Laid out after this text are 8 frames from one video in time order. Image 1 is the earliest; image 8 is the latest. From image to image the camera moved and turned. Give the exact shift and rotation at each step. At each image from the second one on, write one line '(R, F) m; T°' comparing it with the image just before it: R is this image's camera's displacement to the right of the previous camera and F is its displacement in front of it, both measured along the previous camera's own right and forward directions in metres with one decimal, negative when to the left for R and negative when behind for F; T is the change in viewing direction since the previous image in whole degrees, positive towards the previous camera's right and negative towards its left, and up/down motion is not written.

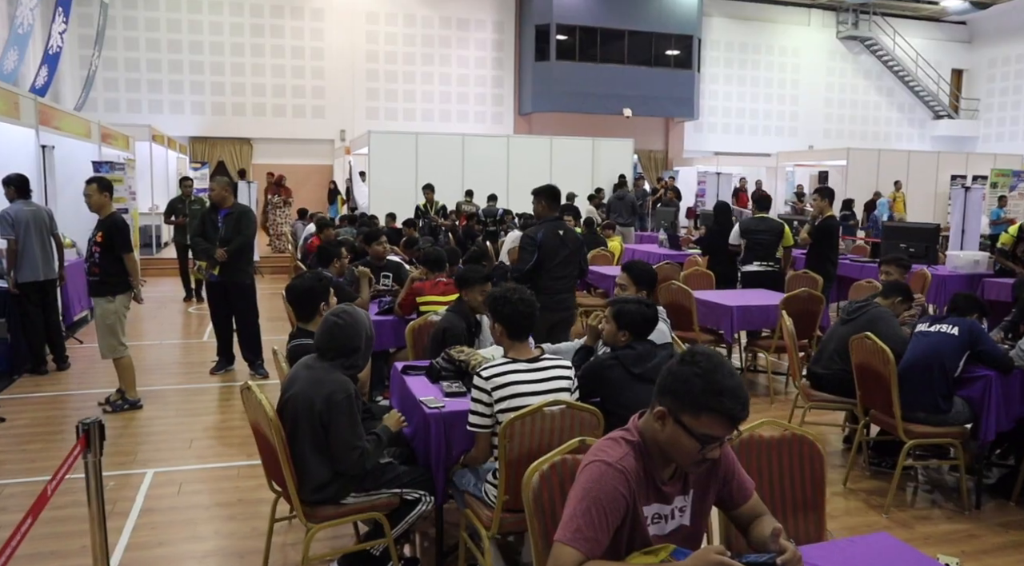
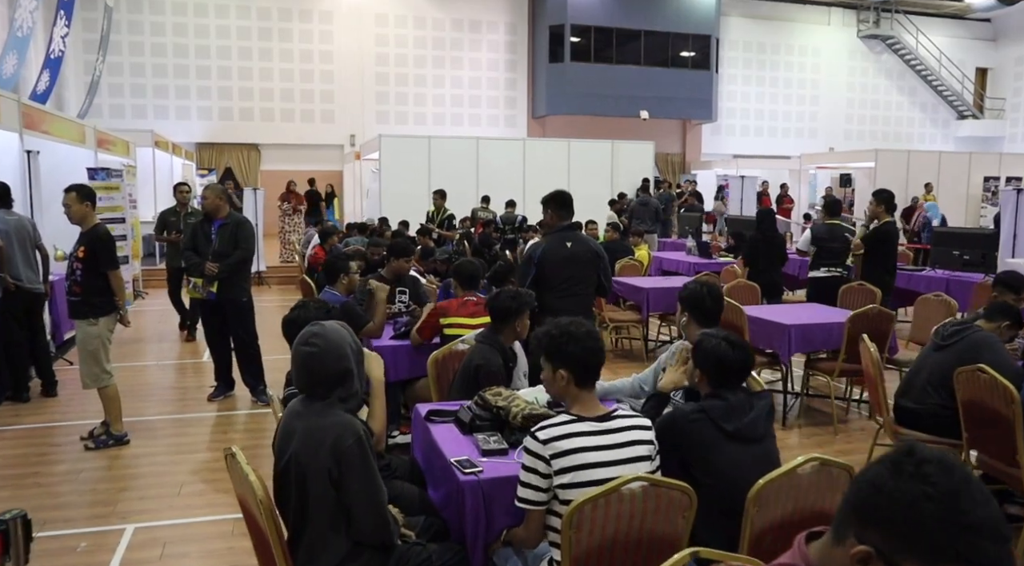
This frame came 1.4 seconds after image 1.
(-0.1, +0.6) m; -1°
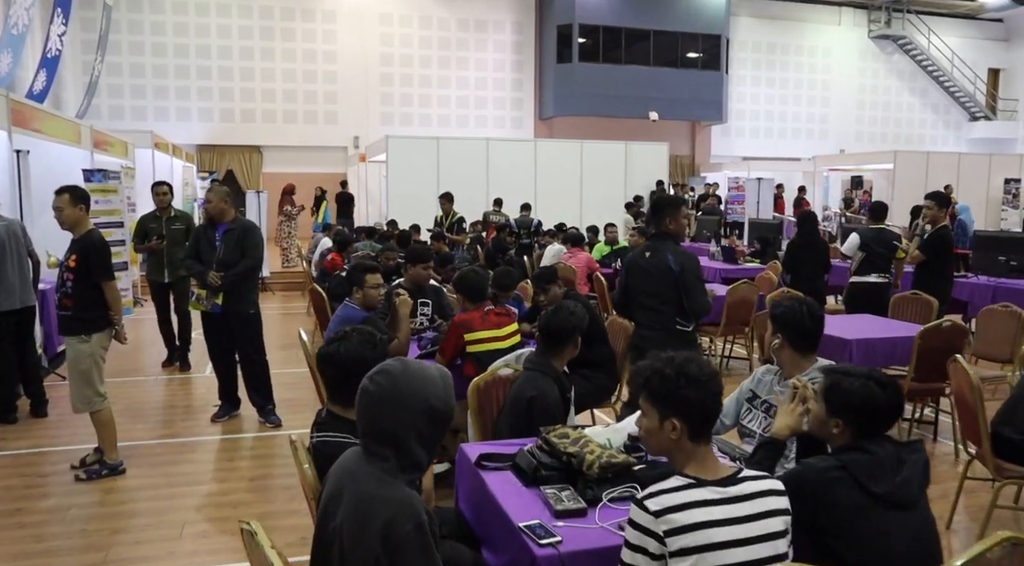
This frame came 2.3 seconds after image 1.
(-0.2, +0.4) m; 0°
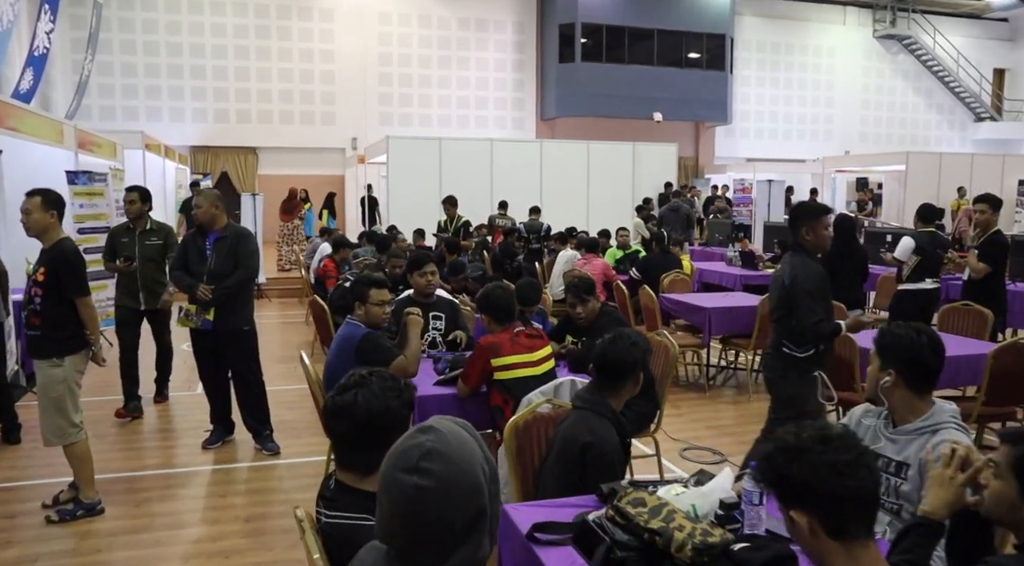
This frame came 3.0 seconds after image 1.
(-0.2, +0.5) m; 0°
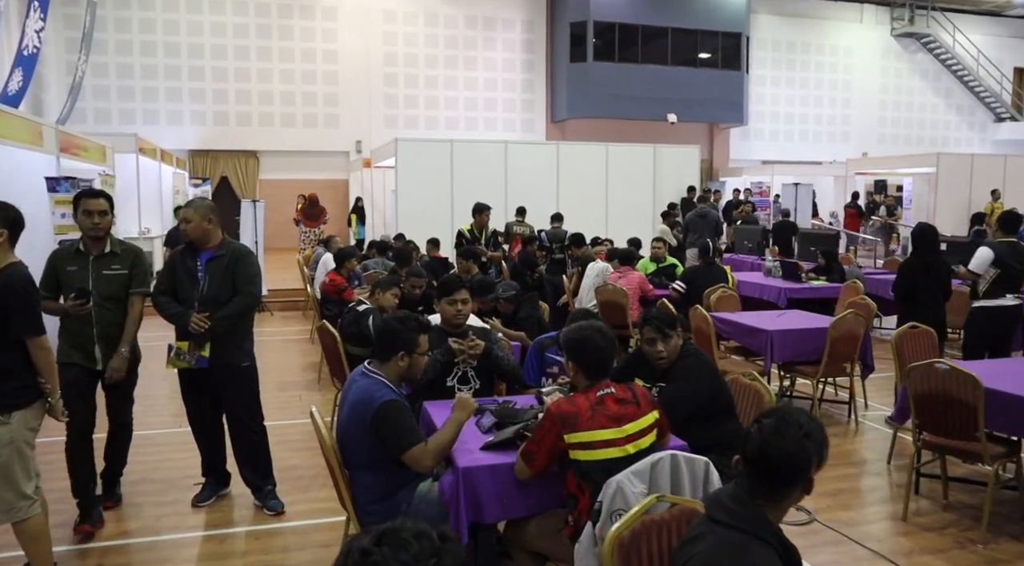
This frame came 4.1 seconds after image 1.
(-0.2, +0.7) m; 0°
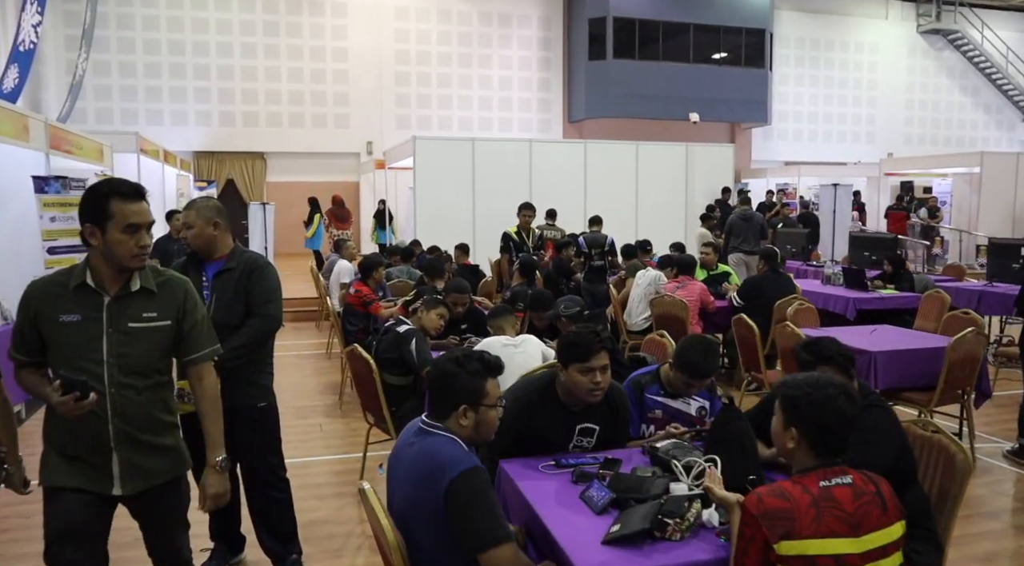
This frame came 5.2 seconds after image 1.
(-0.3, +0.7) m; 0°
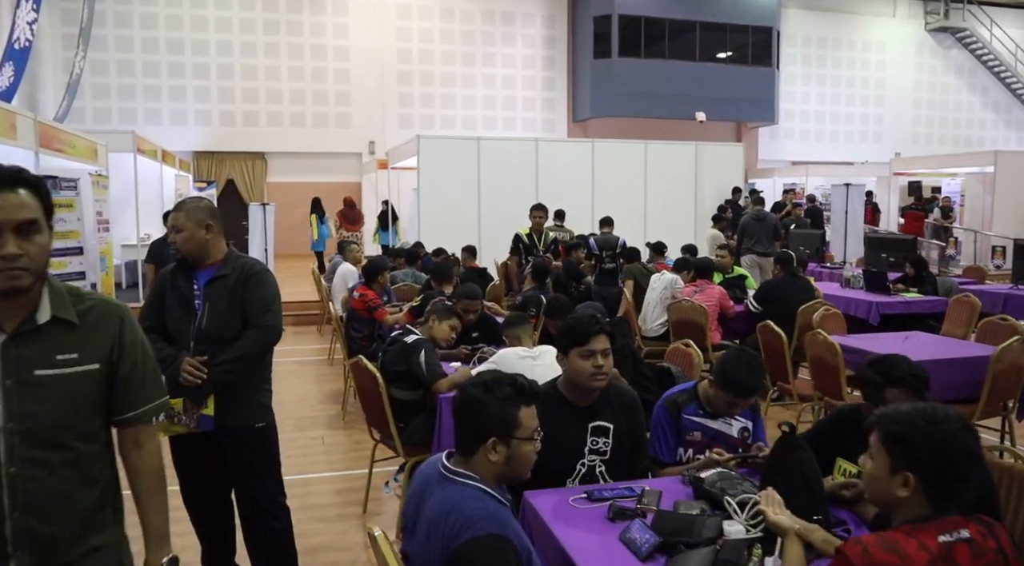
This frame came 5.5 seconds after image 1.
(-0.1, +0.3) m; 0°
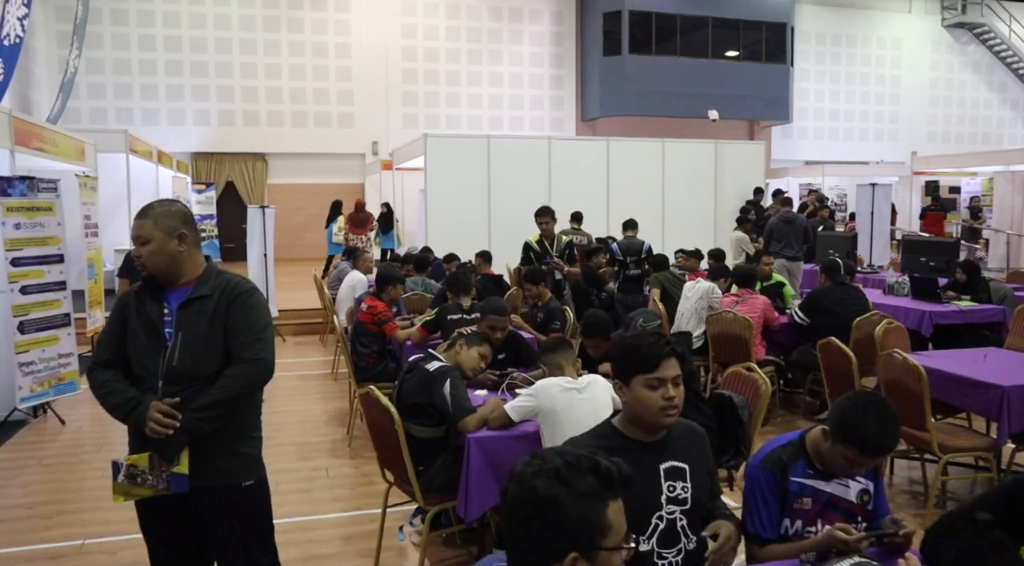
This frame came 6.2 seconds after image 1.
(-0.1, +0.5) m; 0°
